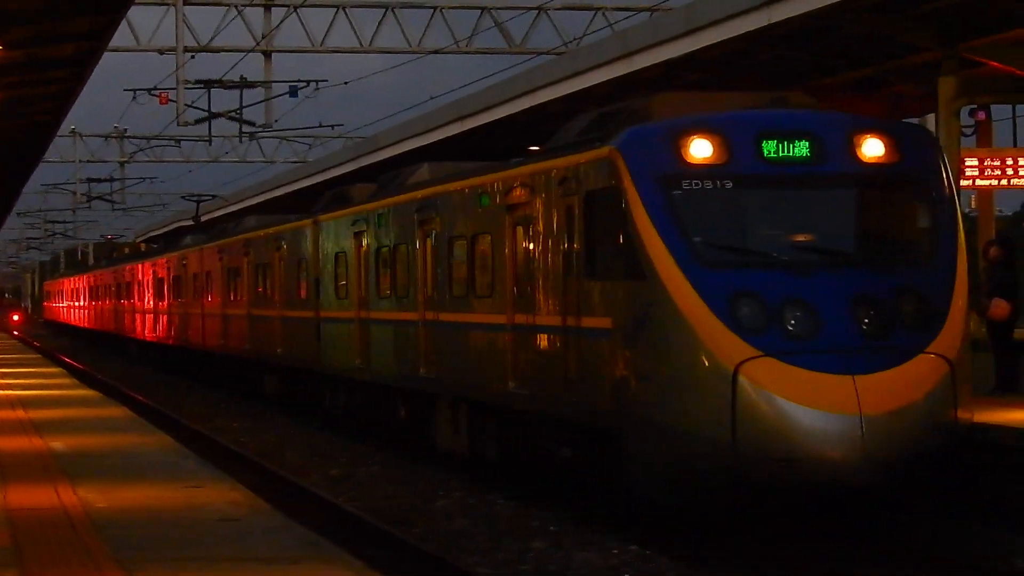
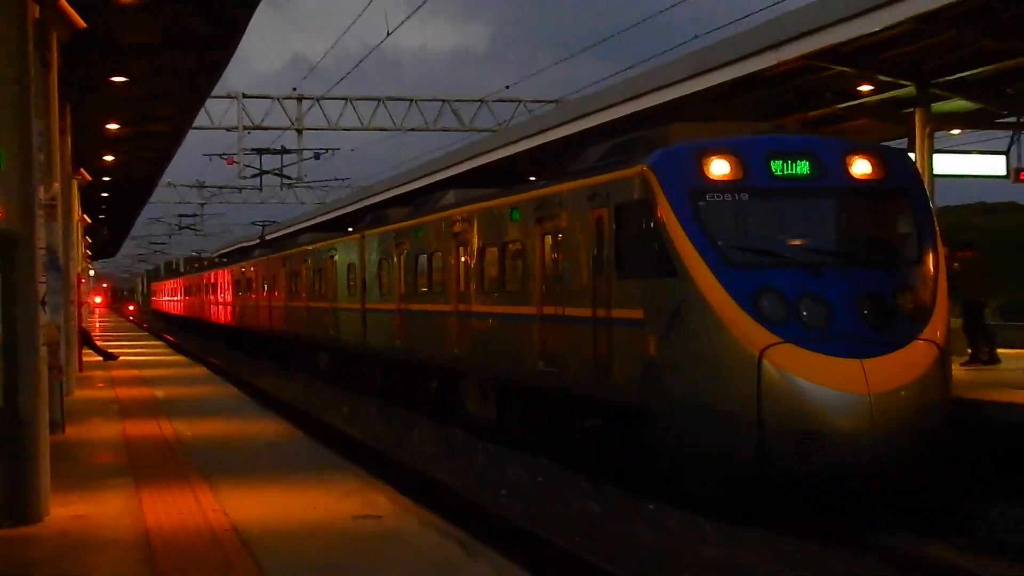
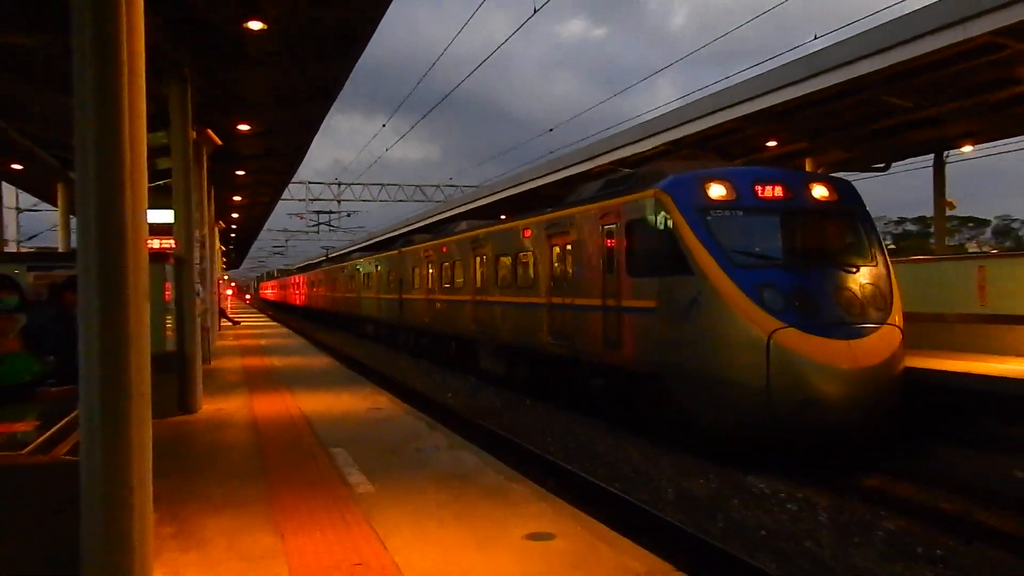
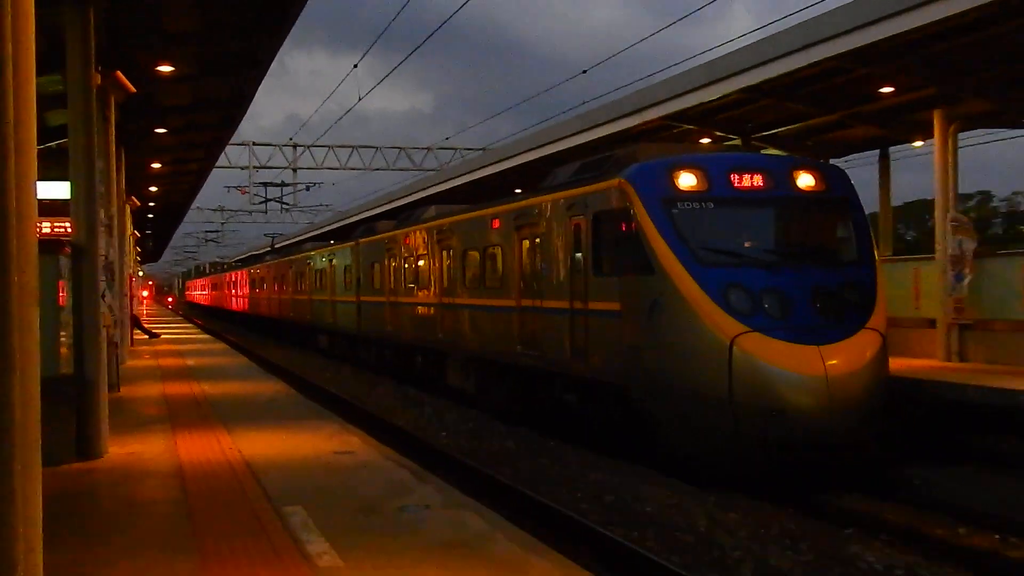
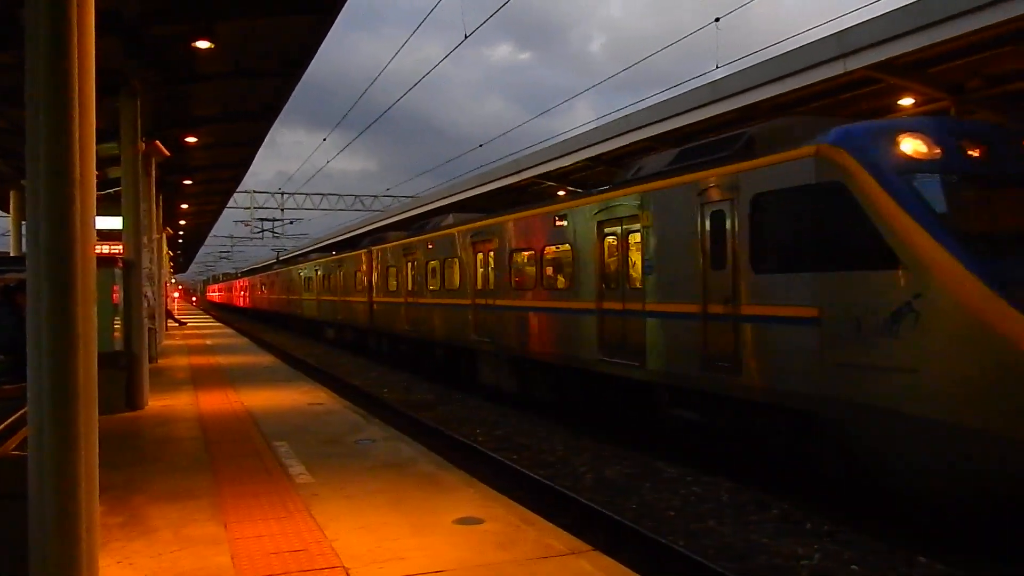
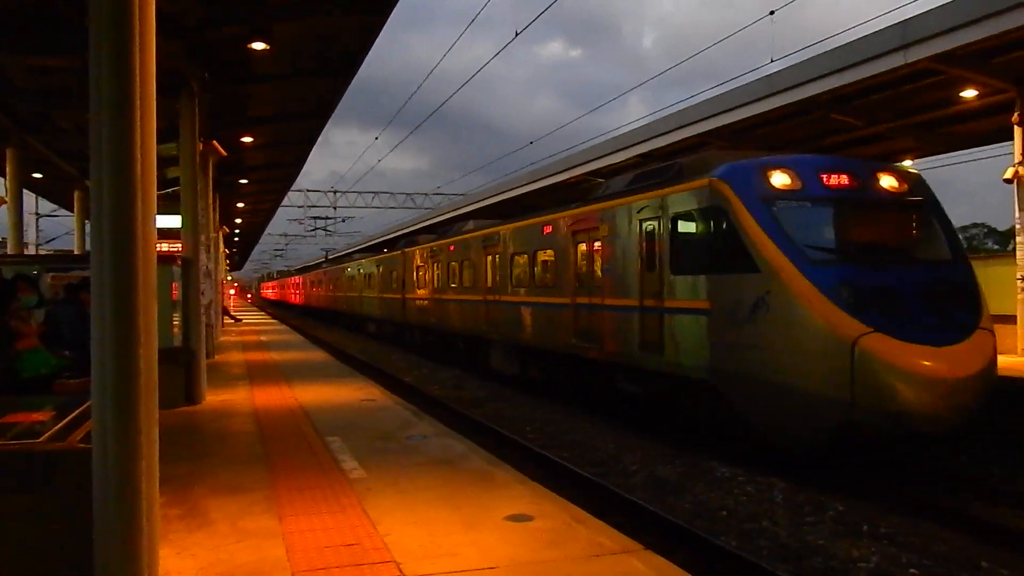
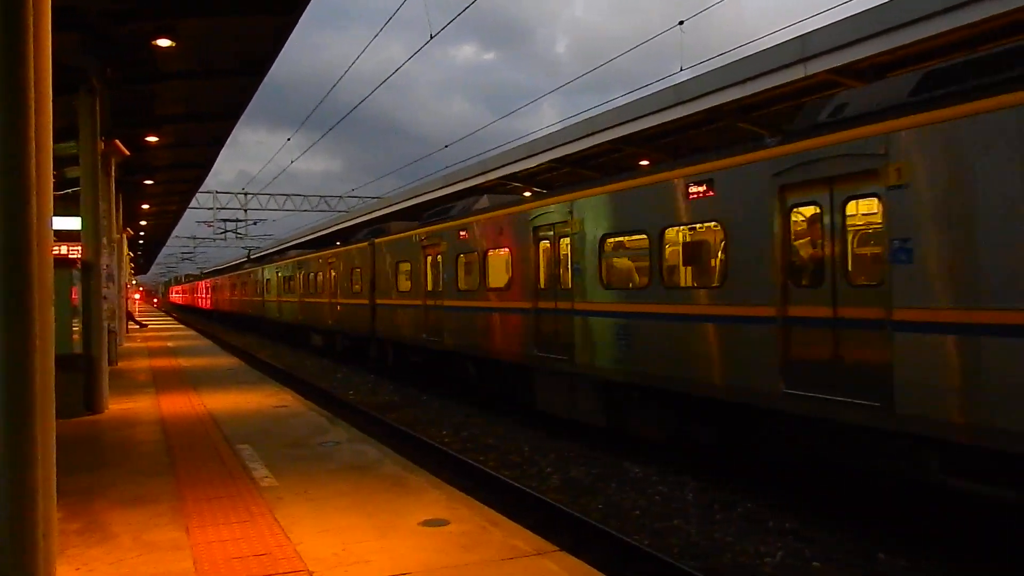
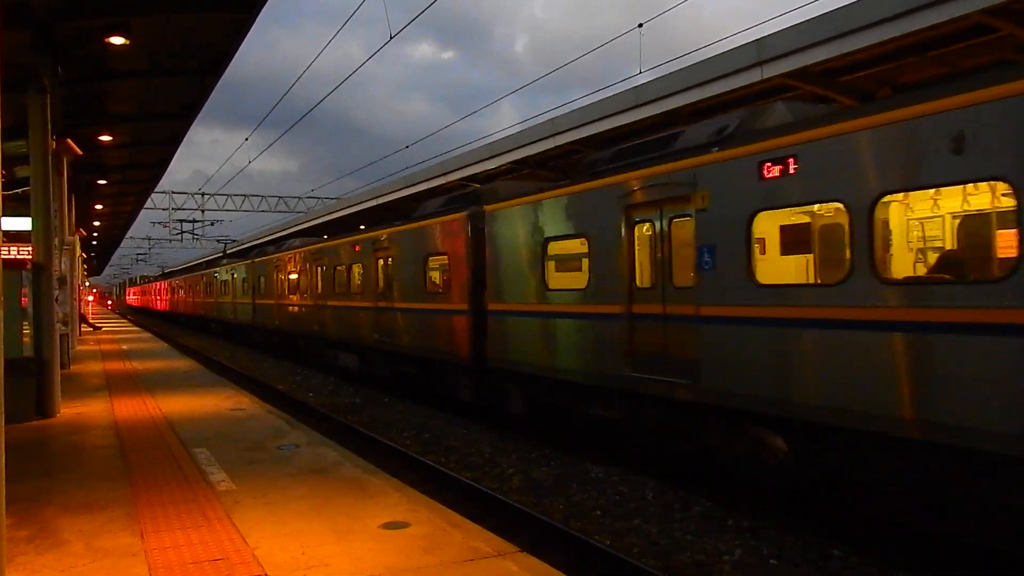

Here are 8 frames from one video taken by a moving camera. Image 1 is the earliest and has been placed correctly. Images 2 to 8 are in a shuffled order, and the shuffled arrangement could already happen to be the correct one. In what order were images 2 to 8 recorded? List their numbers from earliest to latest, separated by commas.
2, 4, 3, 6, 5, 7, 8
